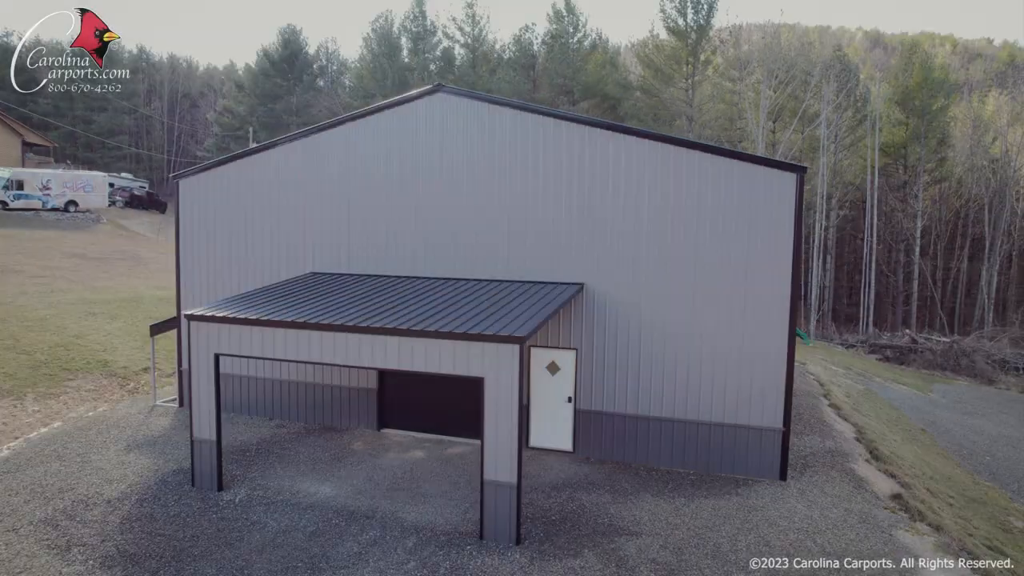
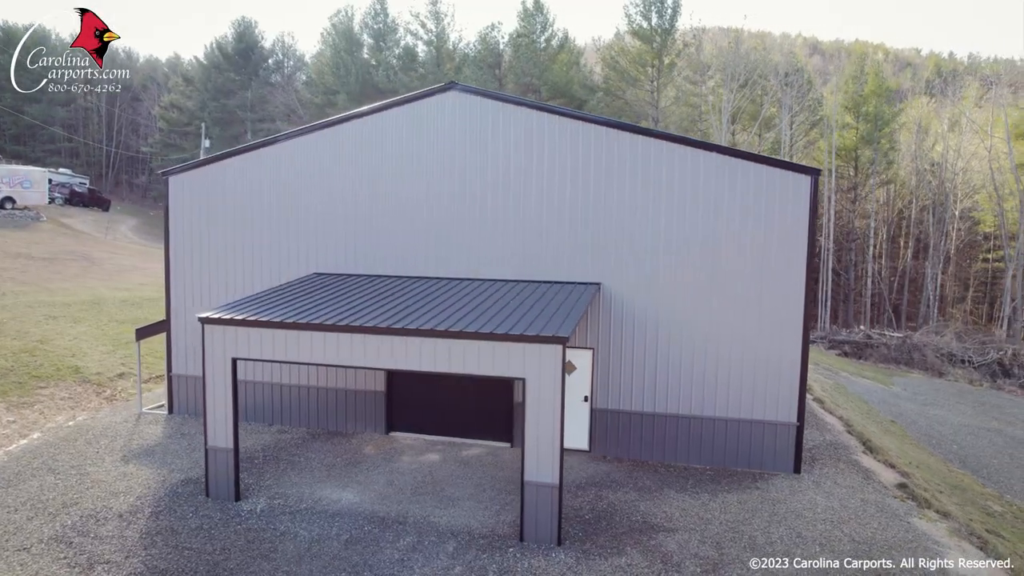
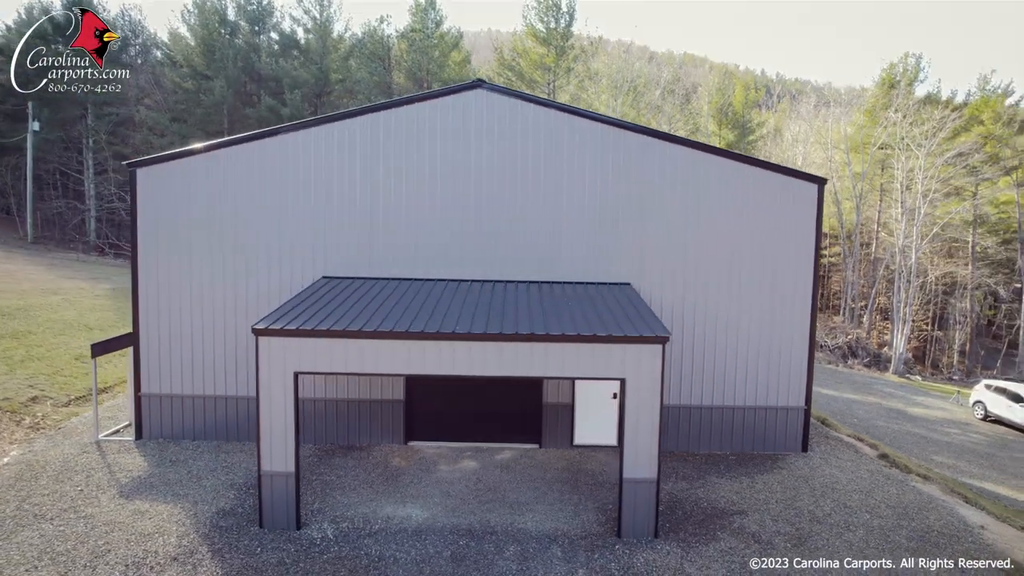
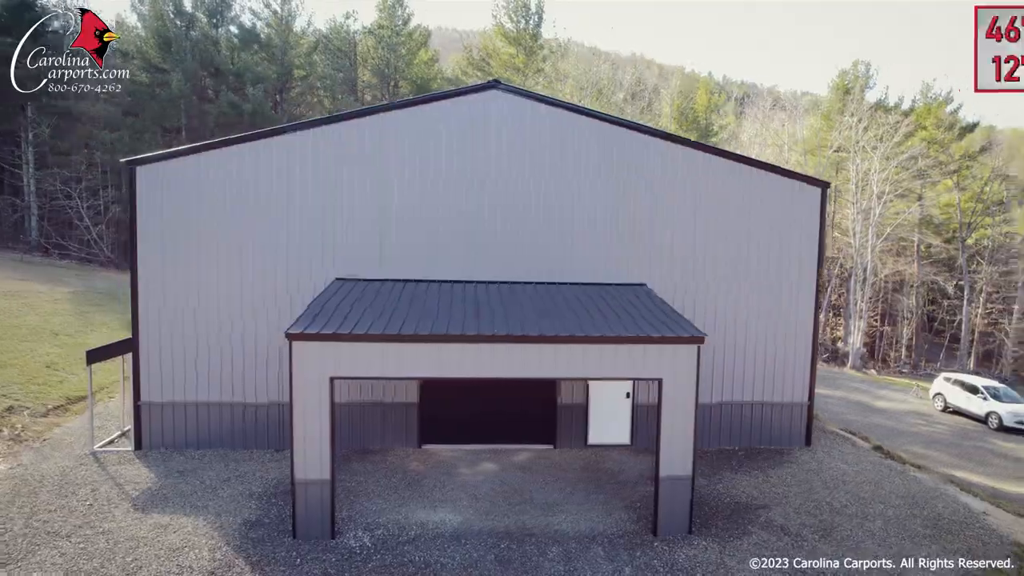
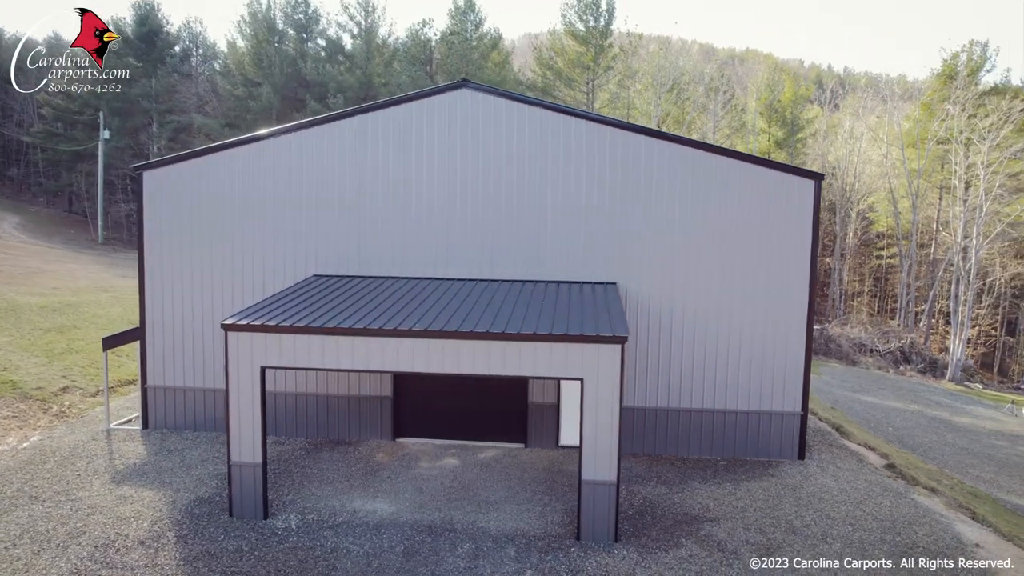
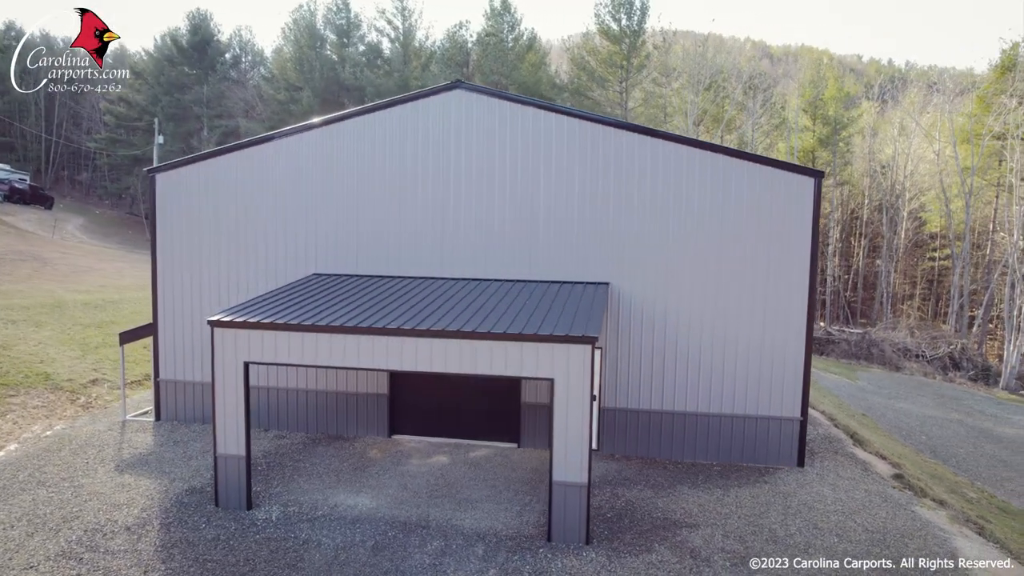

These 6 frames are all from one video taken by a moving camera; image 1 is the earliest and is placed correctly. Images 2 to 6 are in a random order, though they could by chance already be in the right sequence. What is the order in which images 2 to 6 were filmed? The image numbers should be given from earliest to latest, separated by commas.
2, 6, 5, 3, 4
